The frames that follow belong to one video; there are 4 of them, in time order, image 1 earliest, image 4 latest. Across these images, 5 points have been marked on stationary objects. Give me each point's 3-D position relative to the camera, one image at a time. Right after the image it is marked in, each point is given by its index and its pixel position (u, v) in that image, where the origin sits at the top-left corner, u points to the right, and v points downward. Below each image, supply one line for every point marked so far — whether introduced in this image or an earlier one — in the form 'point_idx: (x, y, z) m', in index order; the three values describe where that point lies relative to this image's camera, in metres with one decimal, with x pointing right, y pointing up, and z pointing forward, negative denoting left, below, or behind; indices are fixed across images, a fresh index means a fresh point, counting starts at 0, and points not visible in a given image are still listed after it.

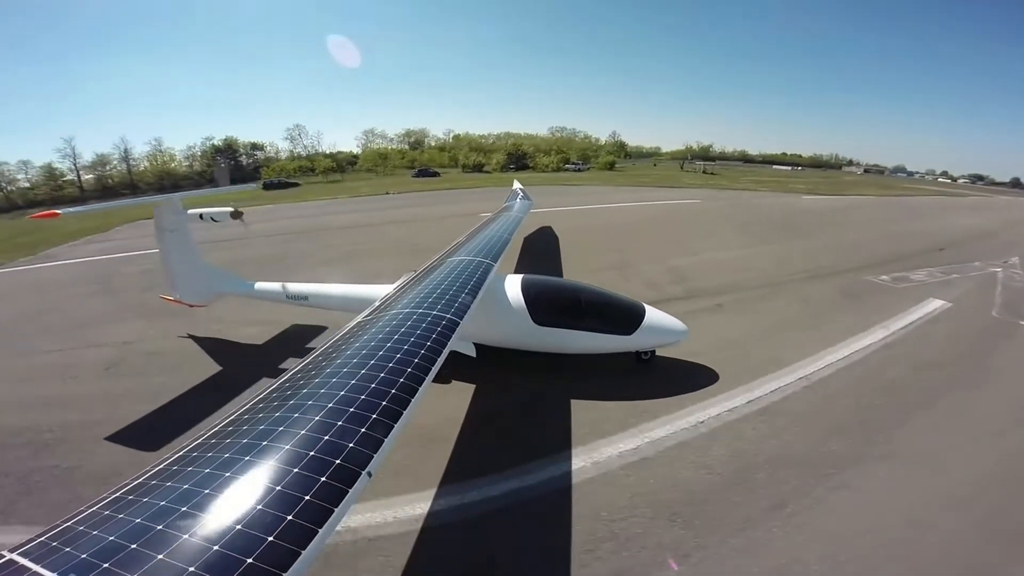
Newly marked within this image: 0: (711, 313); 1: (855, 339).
0: (+6.6, -0.7, +13.9) m
1: (+9.9, -1.3, +12.1) m
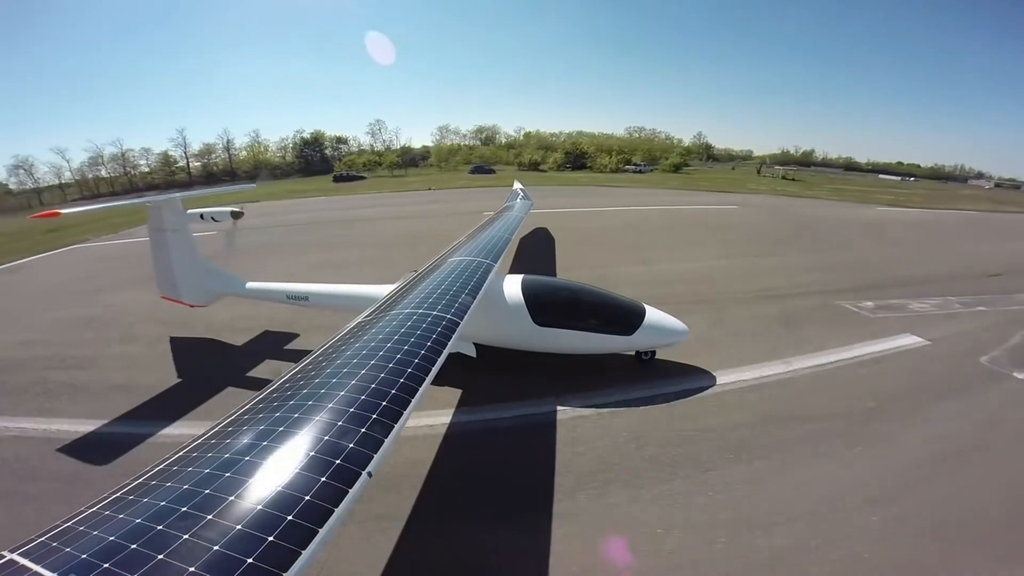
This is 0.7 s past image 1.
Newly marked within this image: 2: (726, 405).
0: (+6.5, -1.2, +12.8) m
1: (+9.6, -1.9, +10.7) m
2: (+4.6, -2.5, +9.4) m
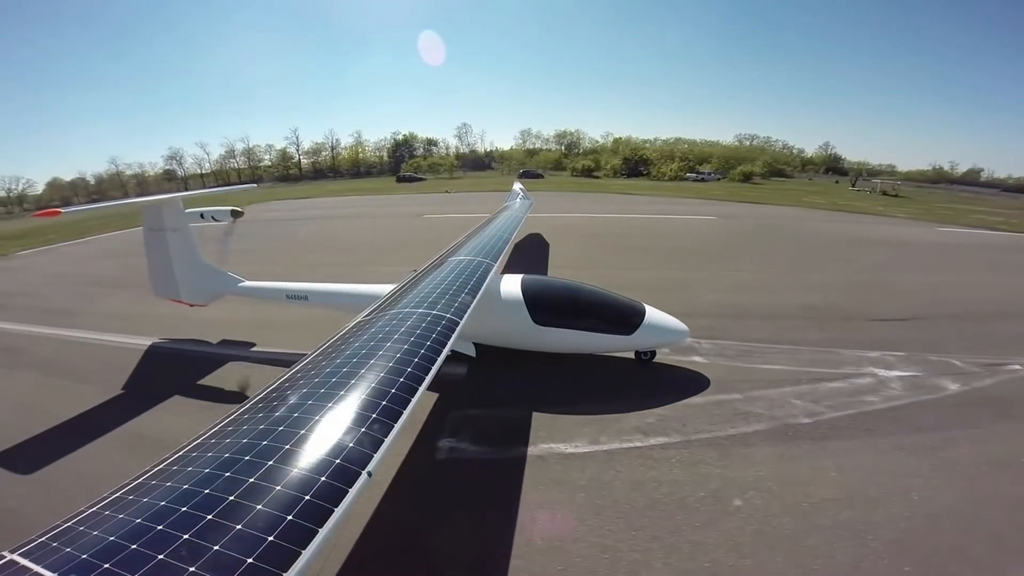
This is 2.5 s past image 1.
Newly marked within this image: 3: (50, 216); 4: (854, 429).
0: (+6.4, -1.6, +12.0) m
1: (+9.1, -2.5, +9.5) m
2: (+4.1, -2.7, +8.8) m
3: (-8.7, +1.4, +8.3) m
4: (+6.3, -2.9, +8.2) m
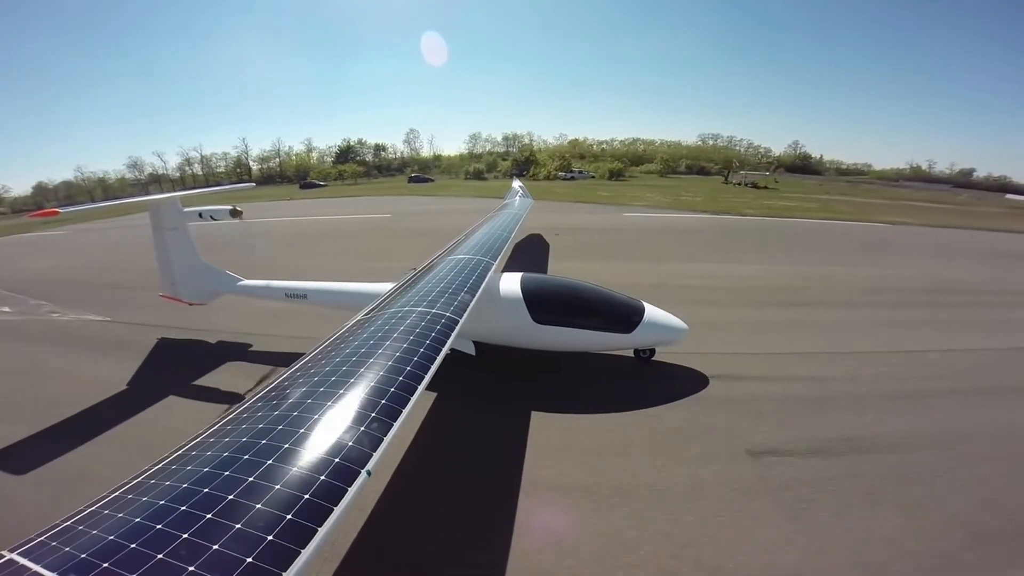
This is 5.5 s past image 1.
0: (+6.5, -1.3, +12.4) m
1: (+9.3, -2.2, +10.0) m
2: (+4.3, -2.5, +9.1) m
3: (-8.6, +1.4, +8.0) m
4: (+6.6, -2.6, +8.6) m
